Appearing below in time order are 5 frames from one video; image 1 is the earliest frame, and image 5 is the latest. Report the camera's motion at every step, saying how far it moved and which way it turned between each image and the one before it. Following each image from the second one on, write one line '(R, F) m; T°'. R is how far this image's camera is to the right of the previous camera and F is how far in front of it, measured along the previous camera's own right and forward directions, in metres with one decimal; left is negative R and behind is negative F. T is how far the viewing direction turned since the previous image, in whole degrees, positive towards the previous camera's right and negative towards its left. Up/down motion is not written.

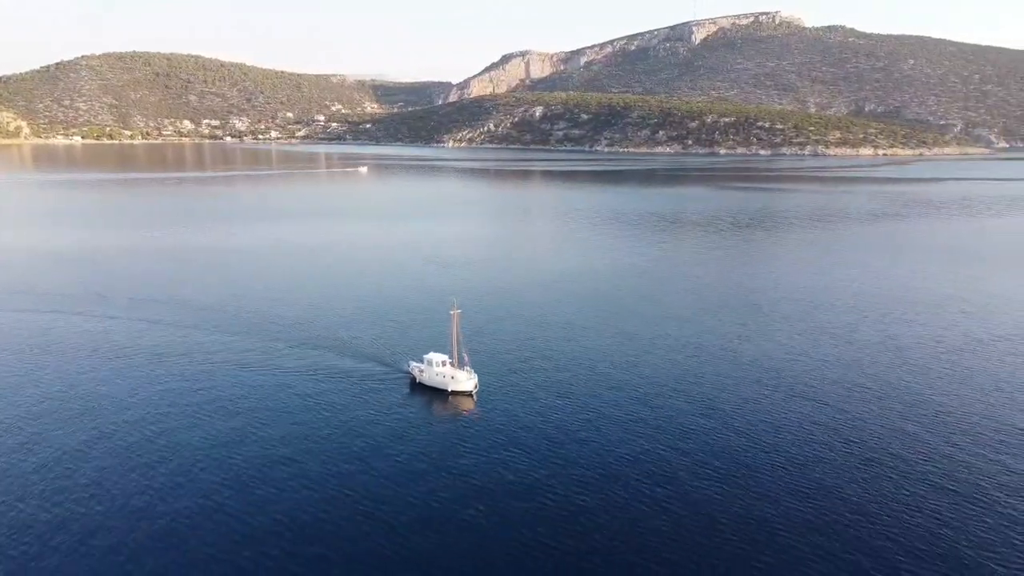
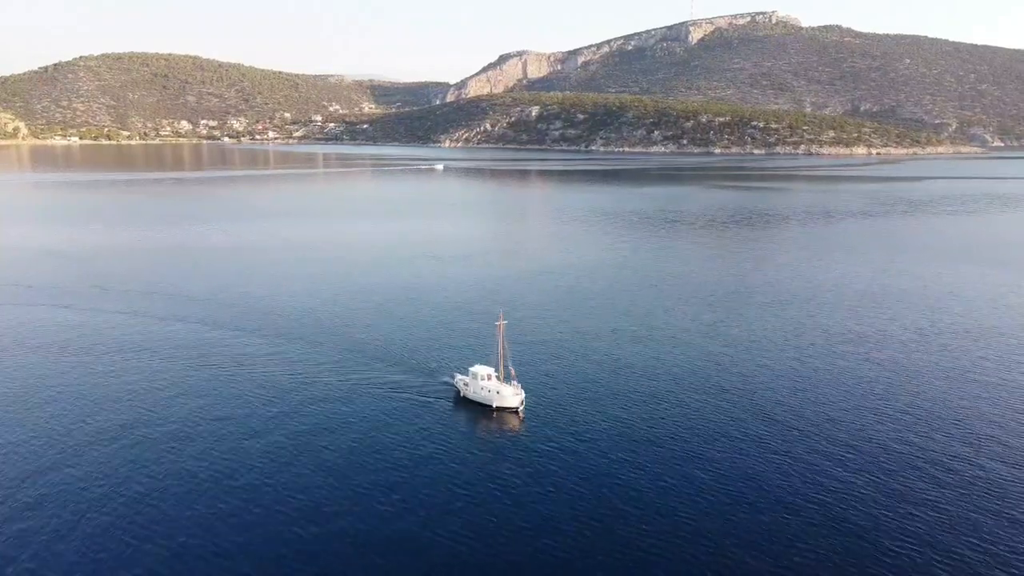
(0.0, -0.6) m; 0°
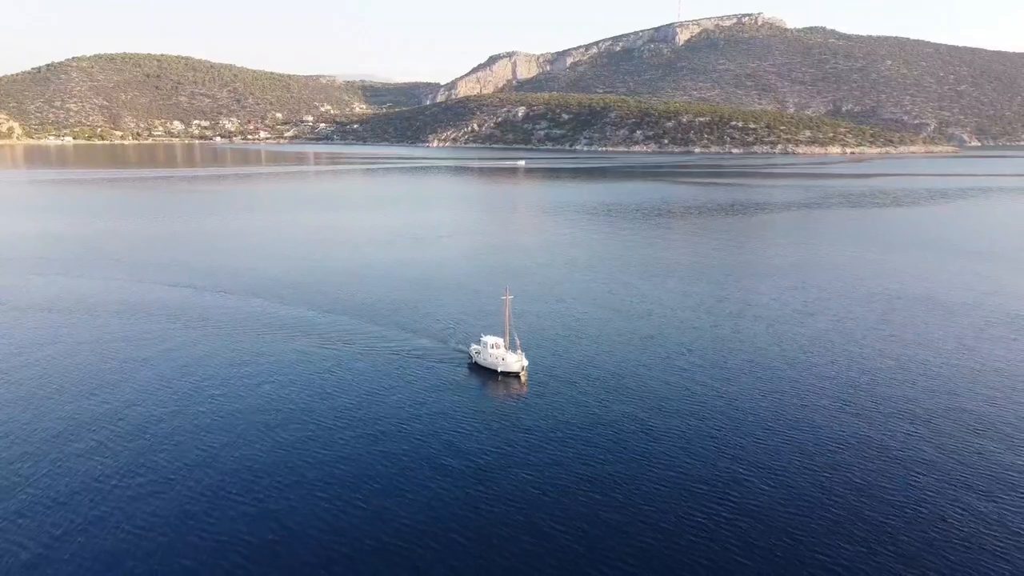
(-0.3, -3.2) m; +1°
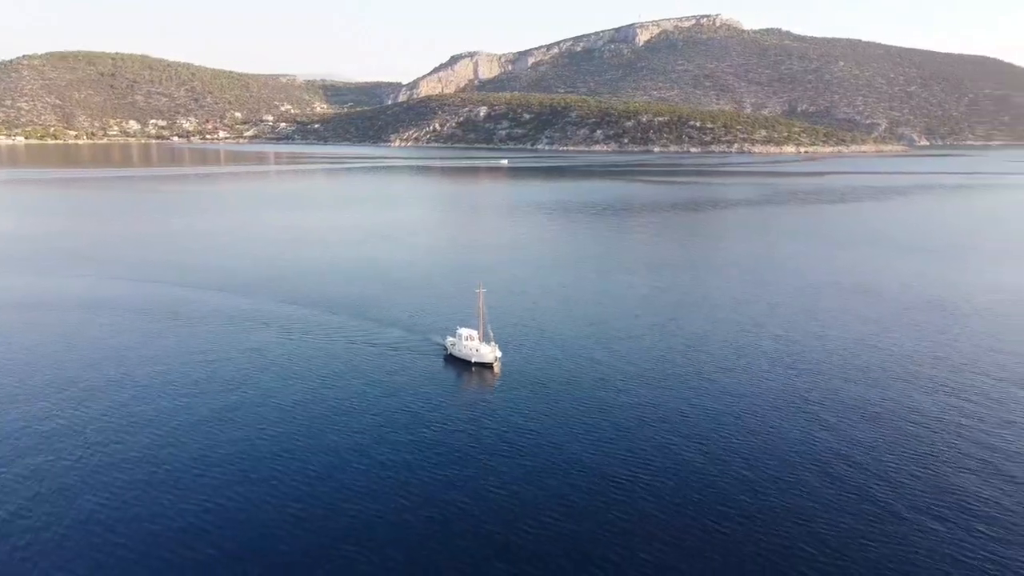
(-0.1, -0.8) m; +3°
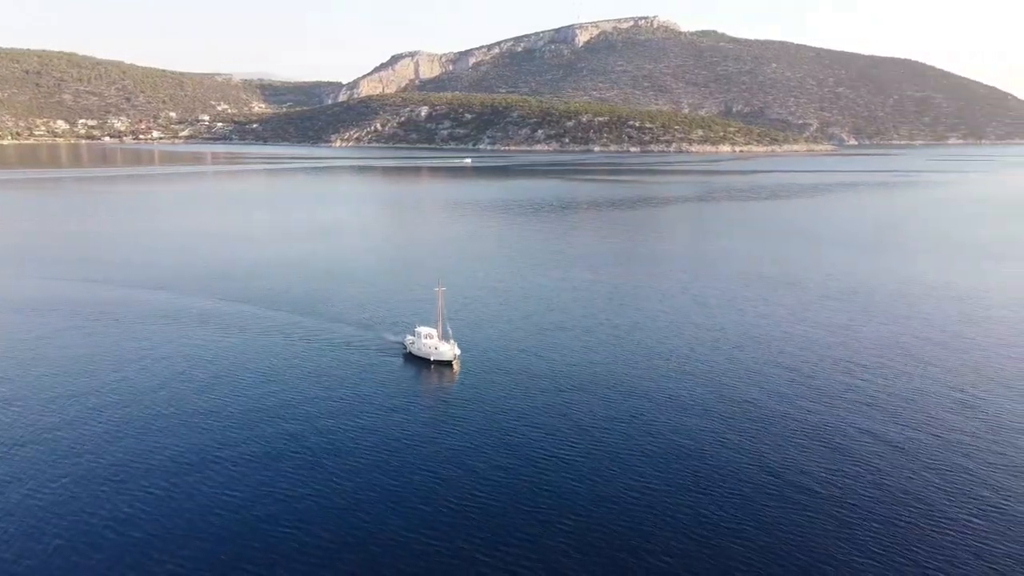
(-0.1, -0.6) m; +4°
